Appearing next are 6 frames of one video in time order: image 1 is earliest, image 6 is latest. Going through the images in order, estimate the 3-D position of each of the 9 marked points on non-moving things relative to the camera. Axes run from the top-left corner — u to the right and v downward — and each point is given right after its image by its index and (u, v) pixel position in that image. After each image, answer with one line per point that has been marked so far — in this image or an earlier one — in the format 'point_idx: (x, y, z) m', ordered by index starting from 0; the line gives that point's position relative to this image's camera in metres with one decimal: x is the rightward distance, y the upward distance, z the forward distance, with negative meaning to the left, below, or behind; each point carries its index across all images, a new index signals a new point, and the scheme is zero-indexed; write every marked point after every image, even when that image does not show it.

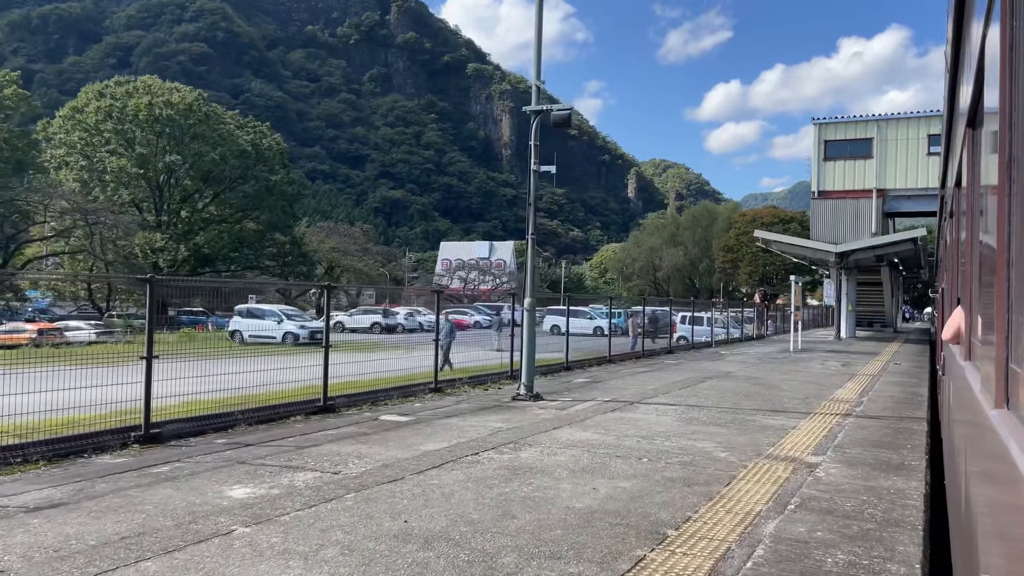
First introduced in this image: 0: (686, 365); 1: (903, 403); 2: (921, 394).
0: (+2.5, -1.2, +12.2) m
1: (+4.4, -1.4, +9.1) m
2: (+5.0, -1.4, +10.0) m
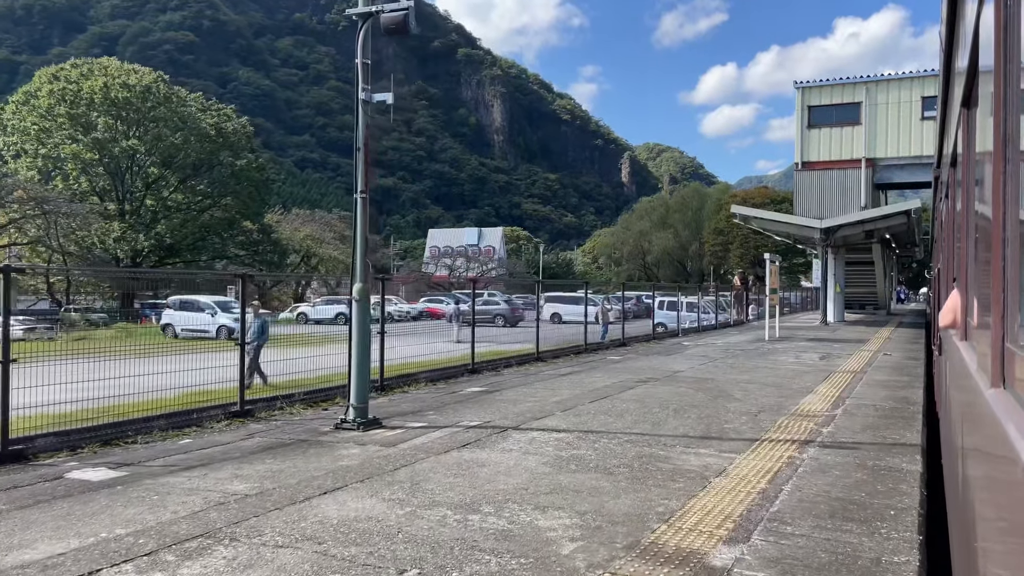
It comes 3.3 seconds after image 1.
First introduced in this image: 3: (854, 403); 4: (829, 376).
0: (+1.4, -0.9, +10.1) m
1: (+3.3, -1.1, +7.1) m
2: (+4.0, -1.1, +8.0) m
3: (+3.2, -1.1, +7.6) m
4: (+3.7, -1.0, +9.5) m
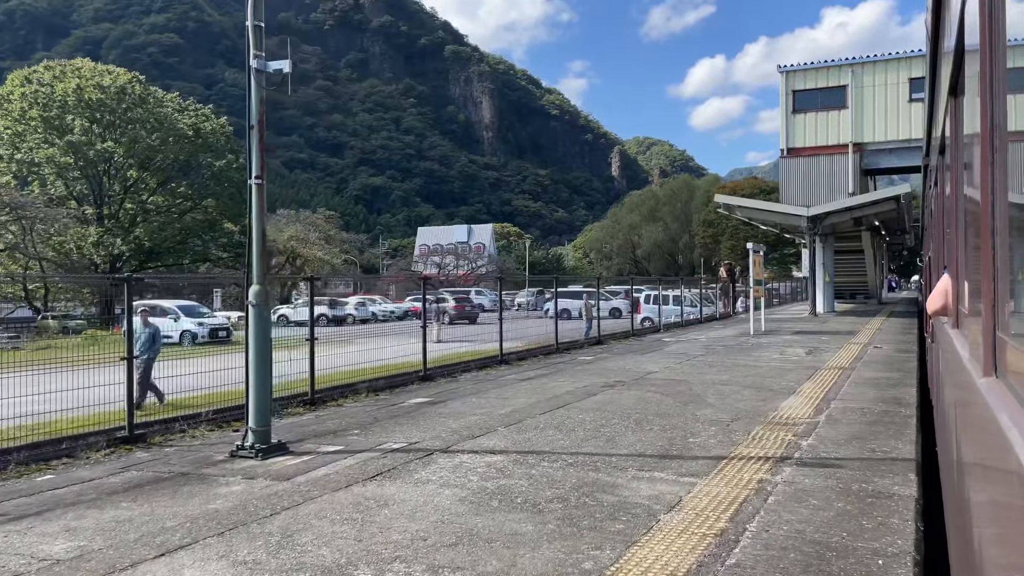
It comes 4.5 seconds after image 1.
0: (+1.0, -0.9, +9.4) m
1: (+2.9, -1.1, +6.4) m
2: (+3.5, -1.0, +7.3) m
3: (+2.8, -1.0, +6.9) m
4: (+3.3, -0.9, +8.8) m
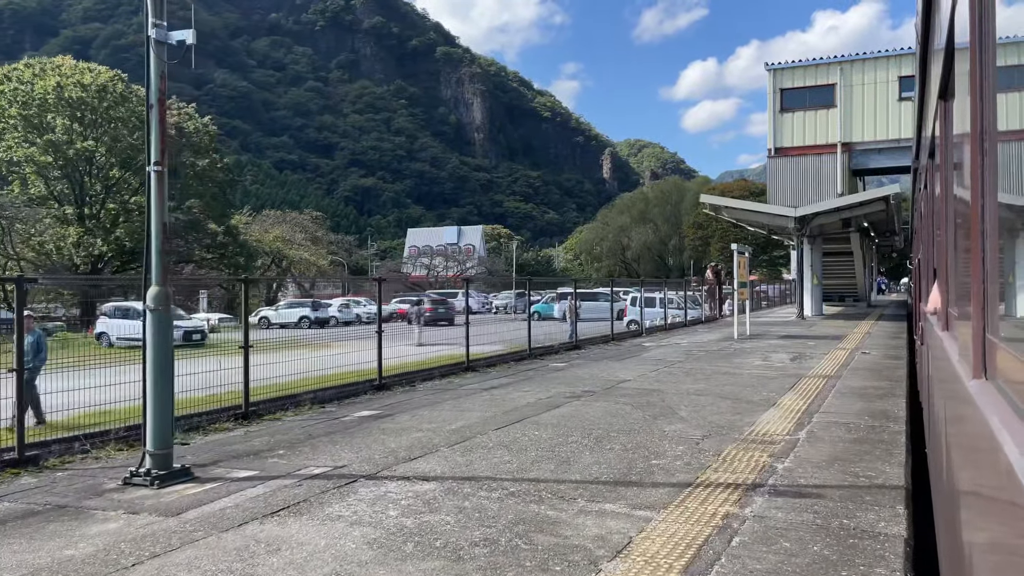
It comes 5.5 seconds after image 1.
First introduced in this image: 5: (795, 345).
0: (+0.7, -0.9, +8.9) m
1: (+2.6, -1.1, +5.9) m
2: (+3.2, -1.0, +6.8) m
3: (+2.5, -1.0, +6.4) m
4: (+3.0, -1.0, +8.4) m
5: (+5.2, -1.0, +14.6) m
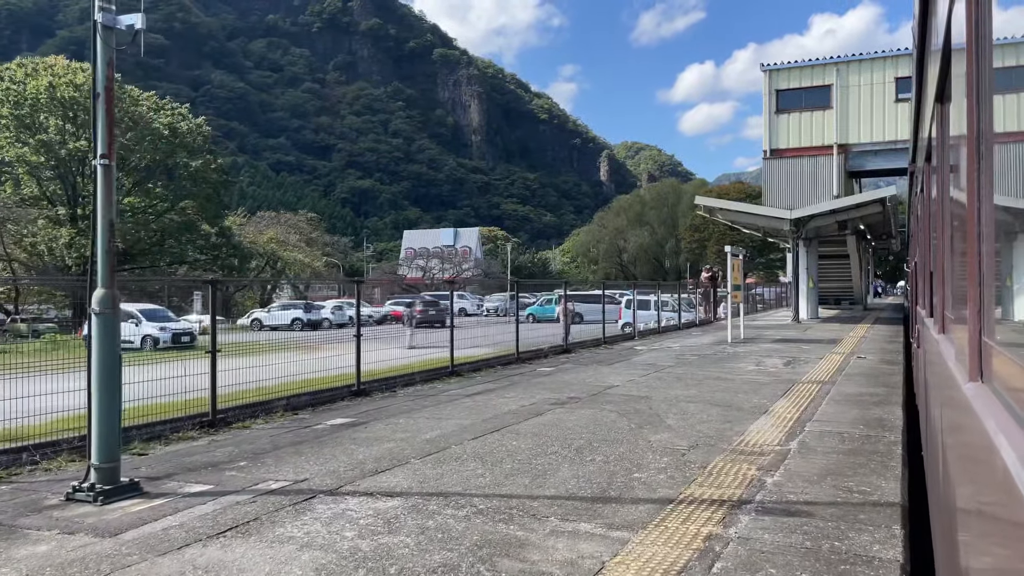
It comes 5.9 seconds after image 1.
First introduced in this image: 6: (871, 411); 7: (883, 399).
0: (+0.5, -0.9, +8.7) m
1: (+2.4, -1.1, +5.7) m
2: (+3.1, -1.1, +6.6) m
3: (+2.4, -1.0, +6.2) m
4: (+2.8, -1.0, +8.1) m
5: (+5.0, -1.1, +14.3) m
6: (+3.2, -1.1, +7.1) m
7: (+3.6, -1.1, +7.8) m
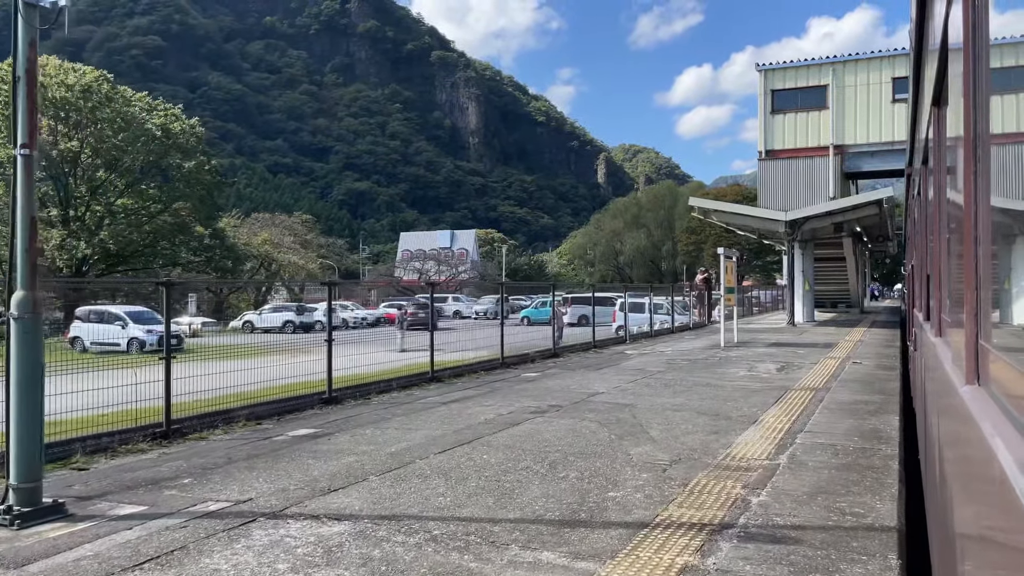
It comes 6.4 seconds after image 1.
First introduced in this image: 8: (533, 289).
0: (+0.3, -1.0, +8.4) m
1: (+2.3, -1.1, +5.4) m
2: (+2.9, -1.1, +6.3) m
3: (+2.2, -1.1, +5.9) m
4: (+2.6, -1.0, +7.8) m
5: (+4.8, -1.1, +14.1) m
6: (+3.0, -1.1, +6.8) m
7: (+3.4, -1.1, +7.5) m
8: (+0.5, 0.0, +17.3) m
